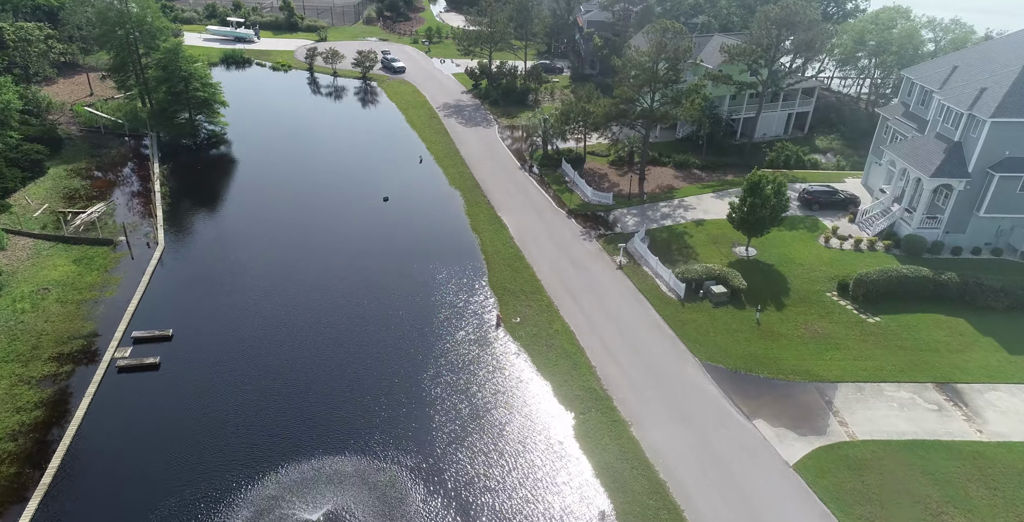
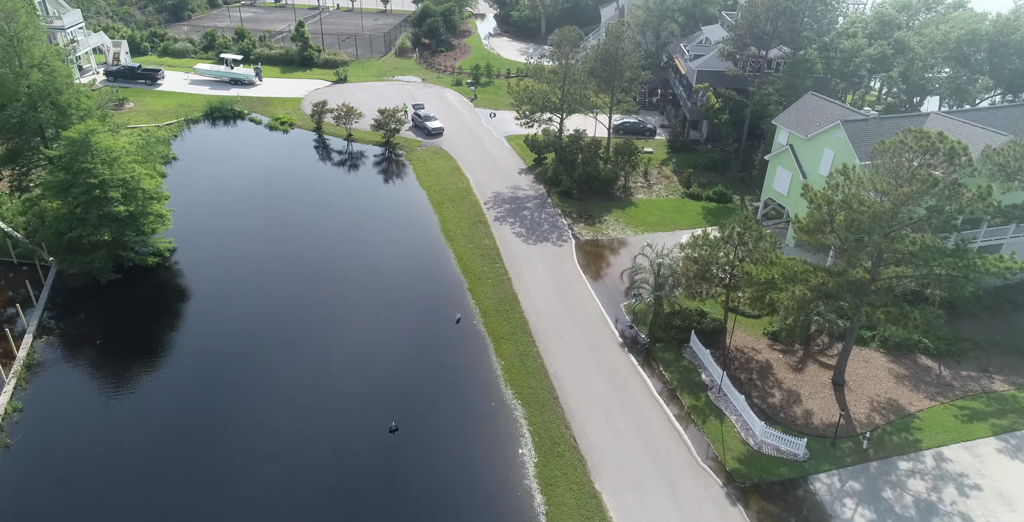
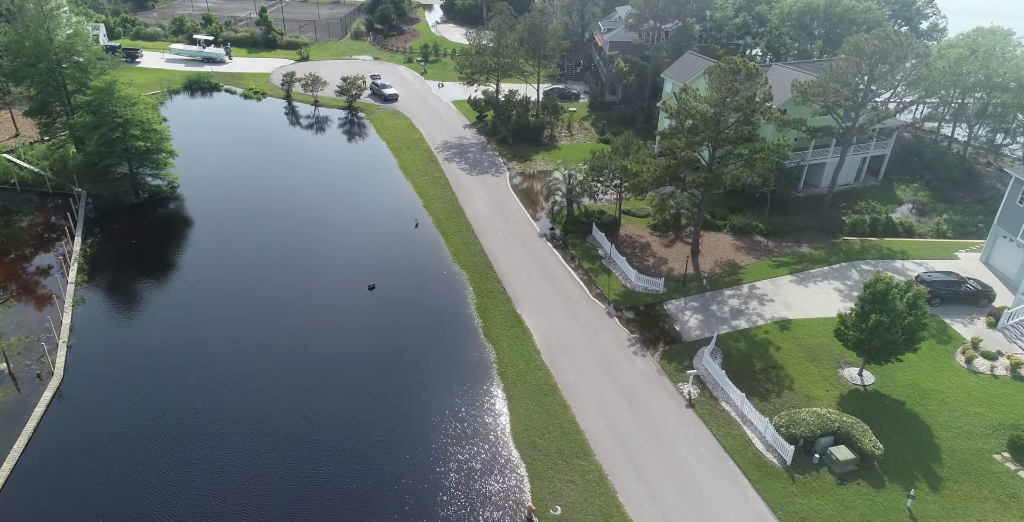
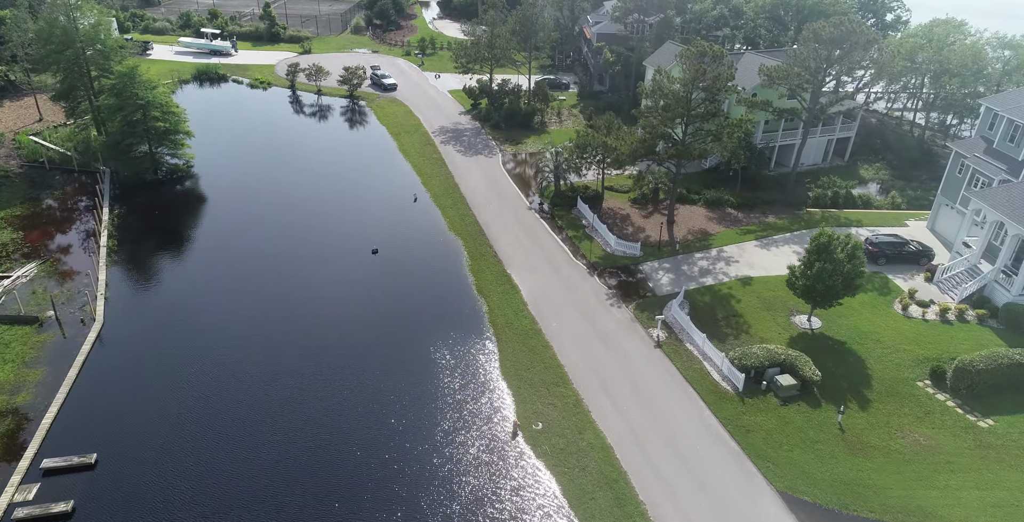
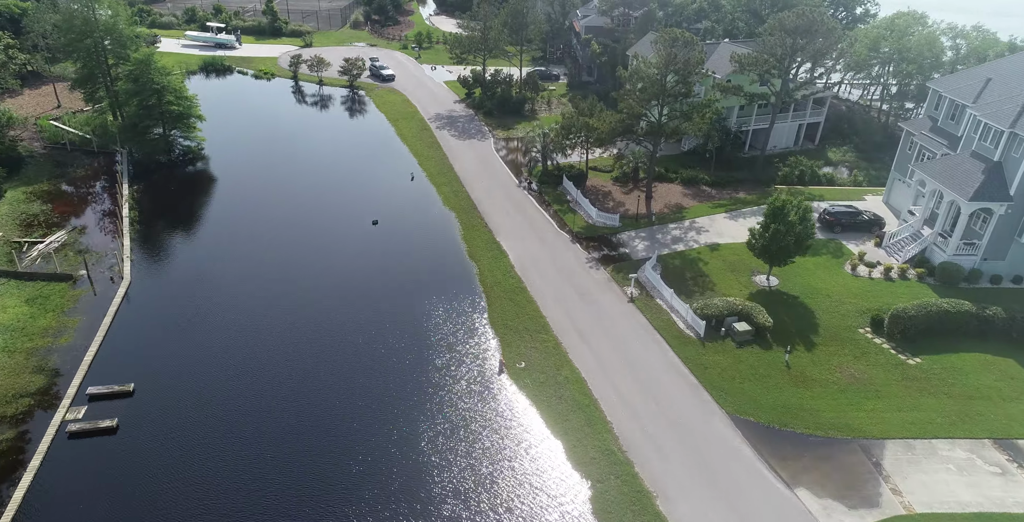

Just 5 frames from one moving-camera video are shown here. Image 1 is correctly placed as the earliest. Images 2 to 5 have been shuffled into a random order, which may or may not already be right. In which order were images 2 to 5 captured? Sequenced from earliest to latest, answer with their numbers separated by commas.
5, 4, 3, 2
